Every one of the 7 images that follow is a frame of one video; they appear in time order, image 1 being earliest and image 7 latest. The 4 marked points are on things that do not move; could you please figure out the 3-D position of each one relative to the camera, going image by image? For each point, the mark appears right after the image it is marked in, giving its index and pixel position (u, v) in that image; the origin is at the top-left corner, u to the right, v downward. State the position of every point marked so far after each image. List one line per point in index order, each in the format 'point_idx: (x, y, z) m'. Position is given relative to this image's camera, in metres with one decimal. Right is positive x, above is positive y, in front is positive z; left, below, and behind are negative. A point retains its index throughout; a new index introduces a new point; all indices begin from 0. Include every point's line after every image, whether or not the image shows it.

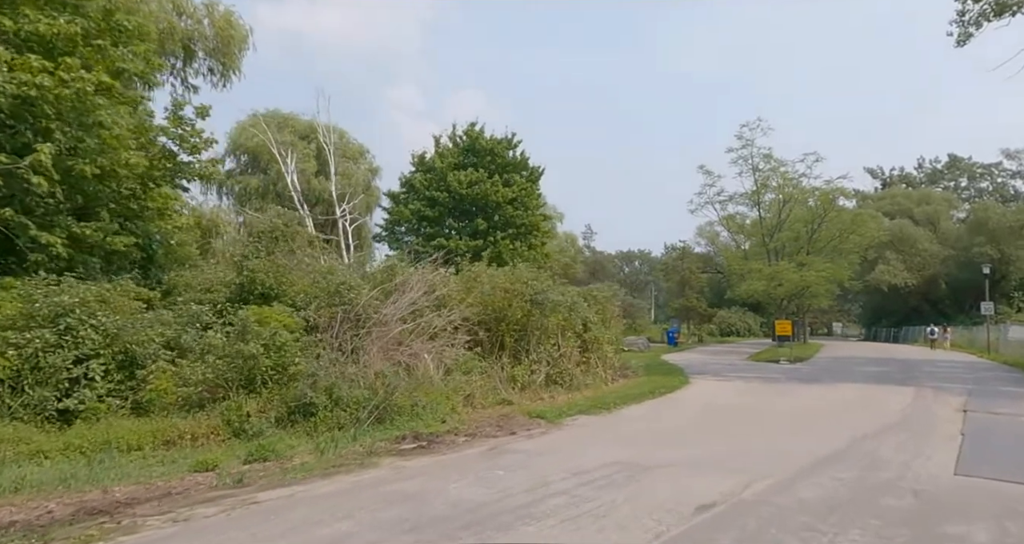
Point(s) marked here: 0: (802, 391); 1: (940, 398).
0: (+7.2, -3.0, +17.9) m
1: (+9.8, -2.9, +16.5) m
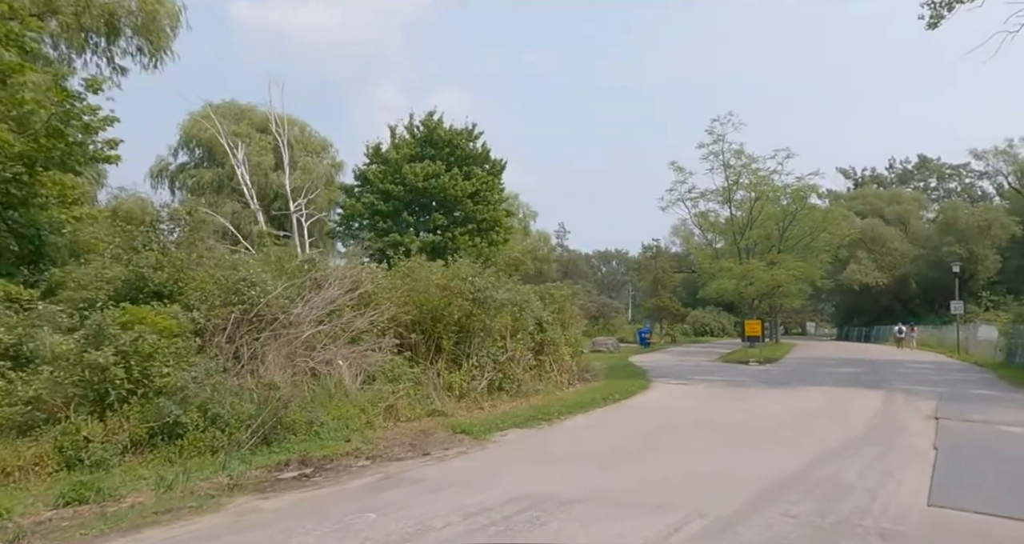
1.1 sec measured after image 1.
0: (+6.0, -2.9, +16.9) m
1: (+8.6, -2.8, +15.6) m
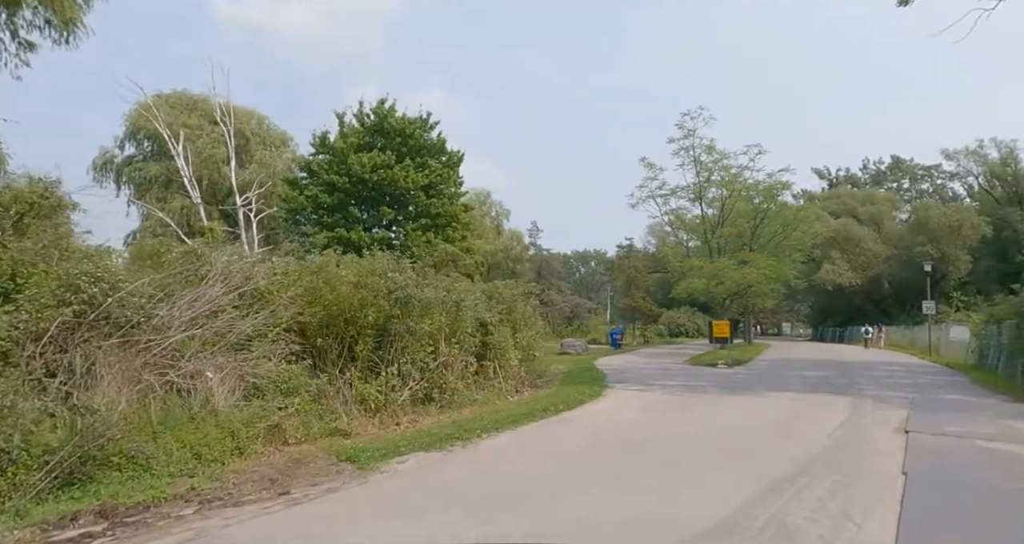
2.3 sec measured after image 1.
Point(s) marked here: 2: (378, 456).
0: (+4.6, -2.9, +15.6) m
1: (+7.3, -2.8, +14.3) m
2: (-1.5, -2.0, +8.0) m
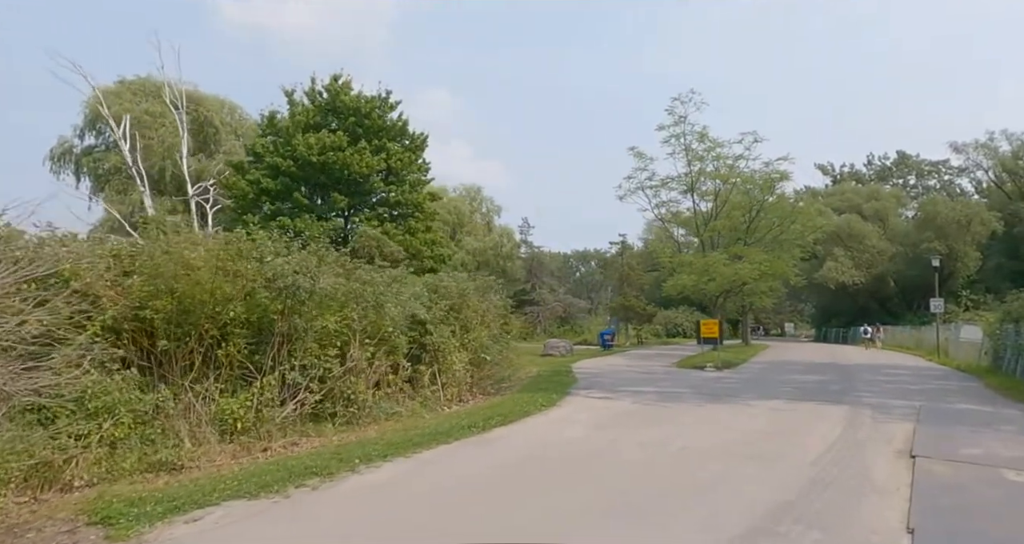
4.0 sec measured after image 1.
0: (+3.5, -2.7, +13.2) m
1: (+6.1, -2.6, +11.9) m
2: (-2.7, -1.8, +5.7) m
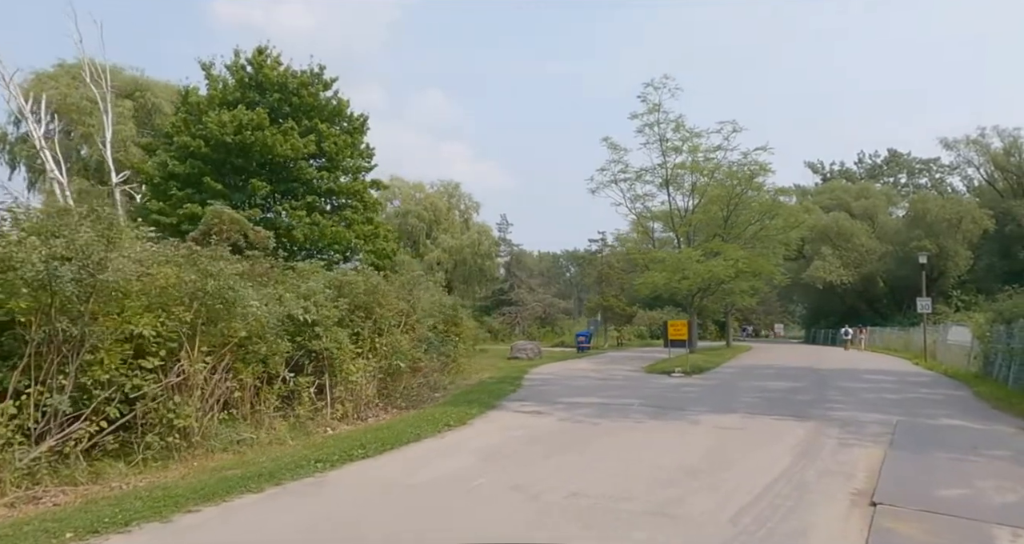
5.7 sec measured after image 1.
0: (+1.8, -2.5, +11.0) m
1: (+4.5, -2.5, +9.8) m
2: (-4.3, -1.7, +3.5) m
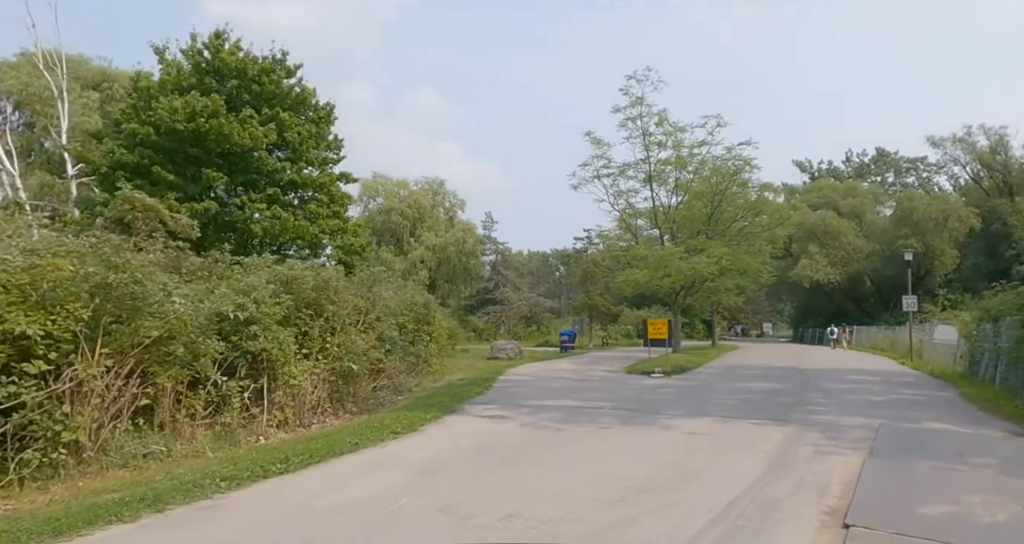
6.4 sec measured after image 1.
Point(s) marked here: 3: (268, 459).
0: (+1.2, -2.5, +10.2) m
1: (+3.8, -2.4, +9.0) m
2: (-4.8, -1.6, +2.6) m
3: (-2.7, -2.1, +8.2) m
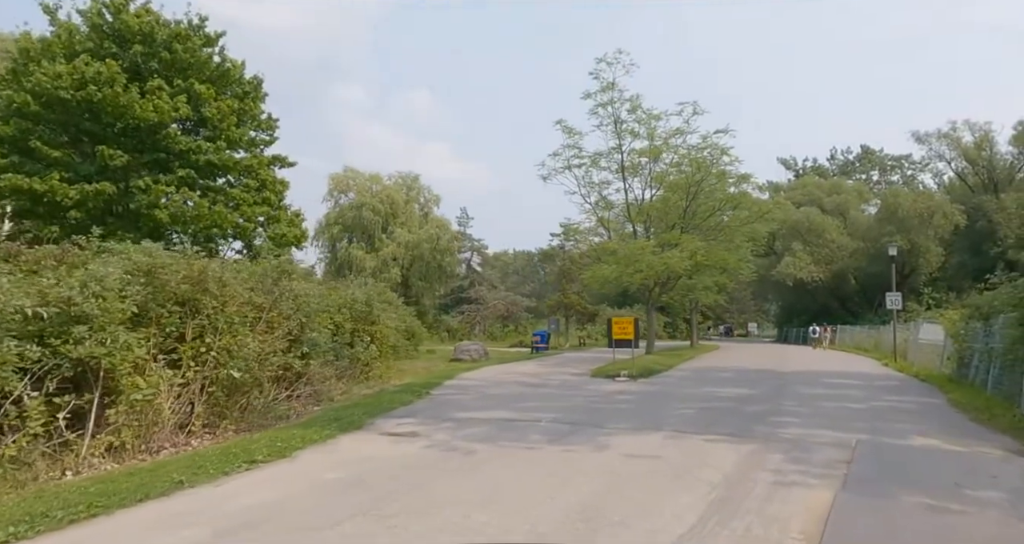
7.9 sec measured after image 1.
0: (-0.1, -2.3, +8.2) m
1: (+2.6, -2.3, +7.0) m
2: (-6.0, -1.5, +0.4) m
3: (-3.9, -1.9, +6.1) m
